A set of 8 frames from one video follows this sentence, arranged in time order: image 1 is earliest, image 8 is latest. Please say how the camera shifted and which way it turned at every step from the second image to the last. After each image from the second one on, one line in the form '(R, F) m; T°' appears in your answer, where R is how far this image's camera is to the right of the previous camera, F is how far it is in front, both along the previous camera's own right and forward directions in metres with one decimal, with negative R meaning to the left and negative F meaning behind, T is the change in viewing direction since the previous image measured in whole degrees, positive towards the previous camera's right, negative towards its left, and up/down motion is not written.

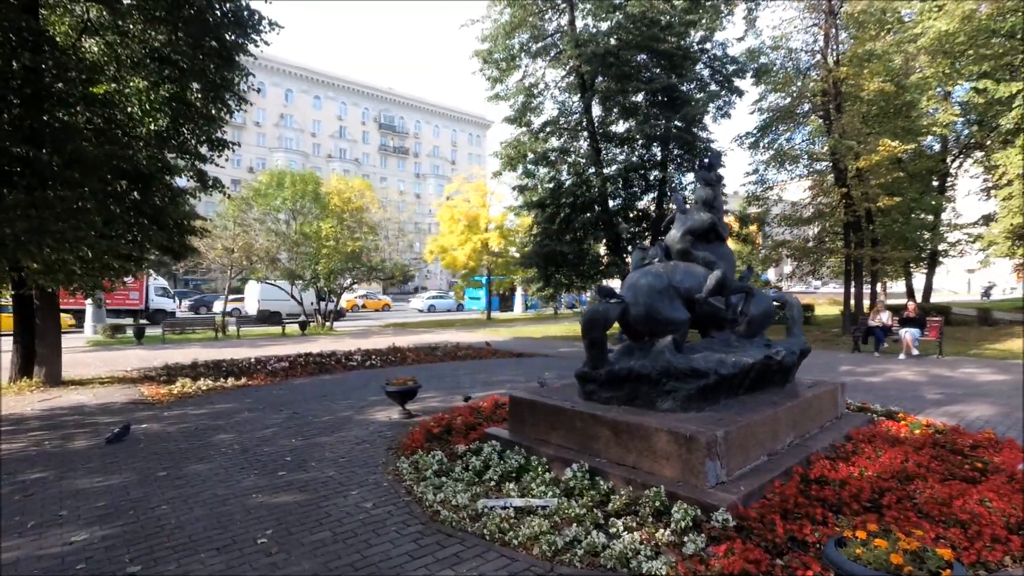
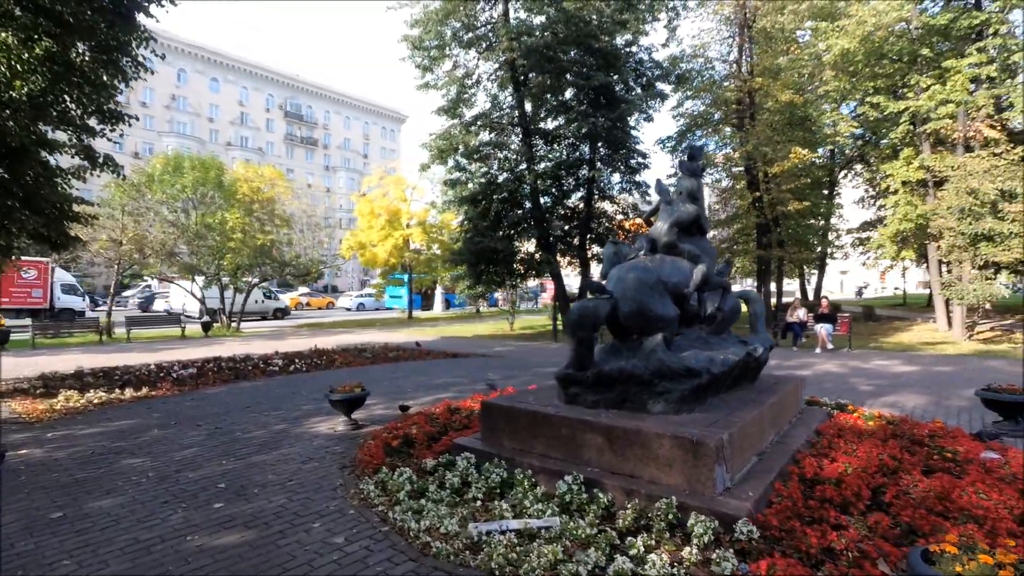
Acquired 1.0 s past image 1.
(-0.6, +0.6) m; +9°
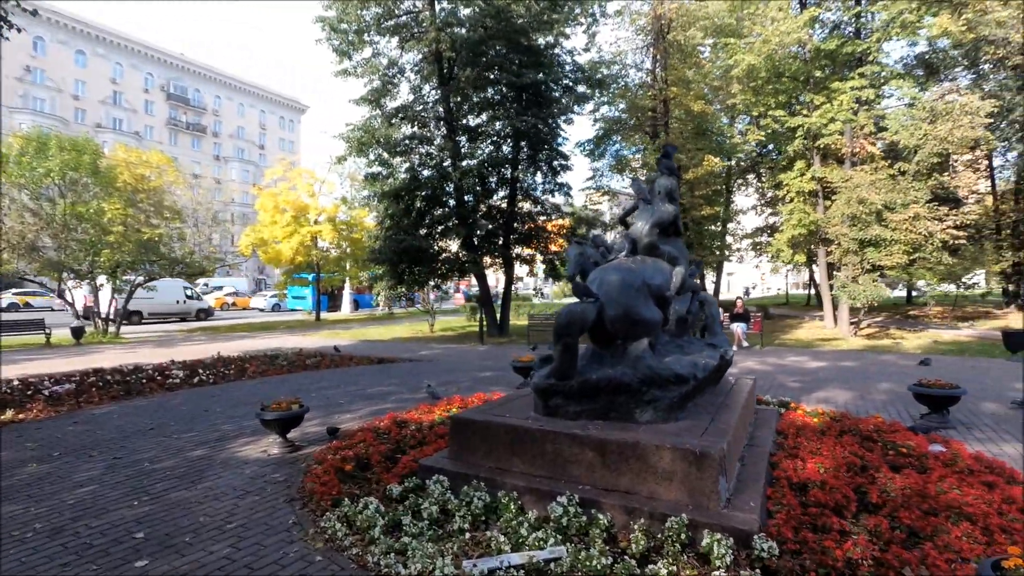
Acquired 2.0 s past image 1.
(-0.6, +0.5) m; +10°
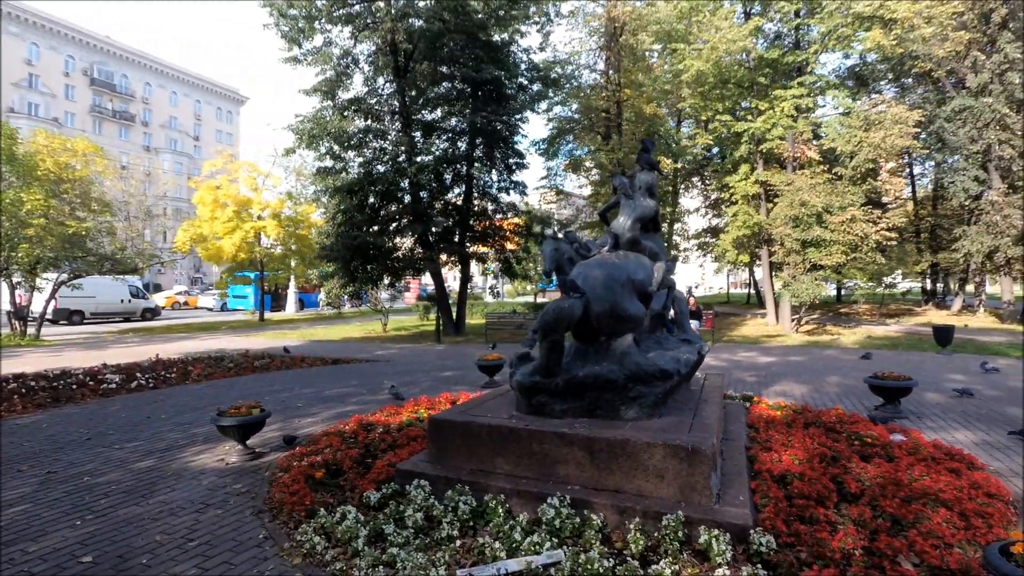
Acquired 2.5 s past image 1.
(-0.3, +0.2) m; +6°
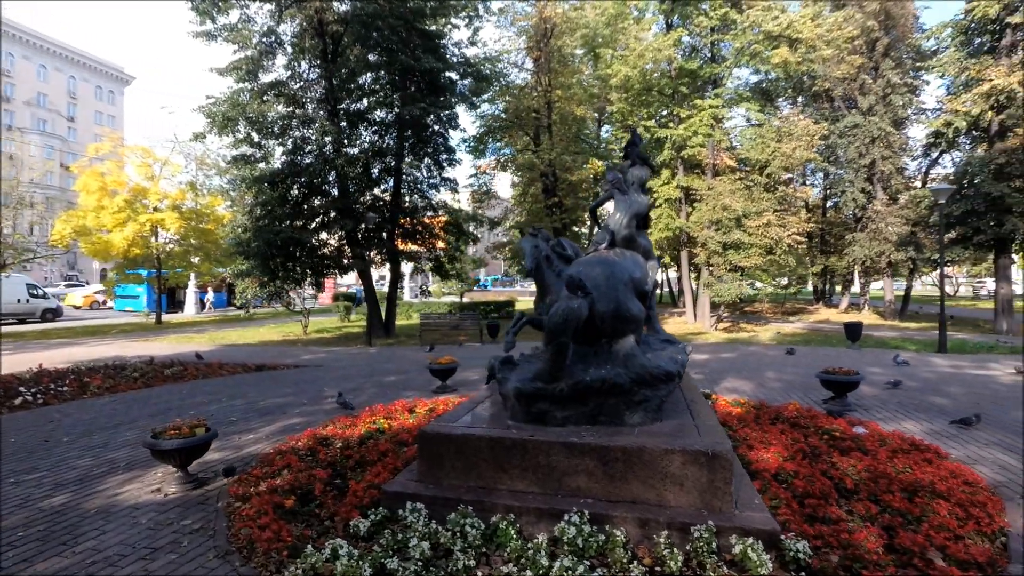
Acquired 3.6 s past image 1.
(-0.6, +0.4) m; +9°
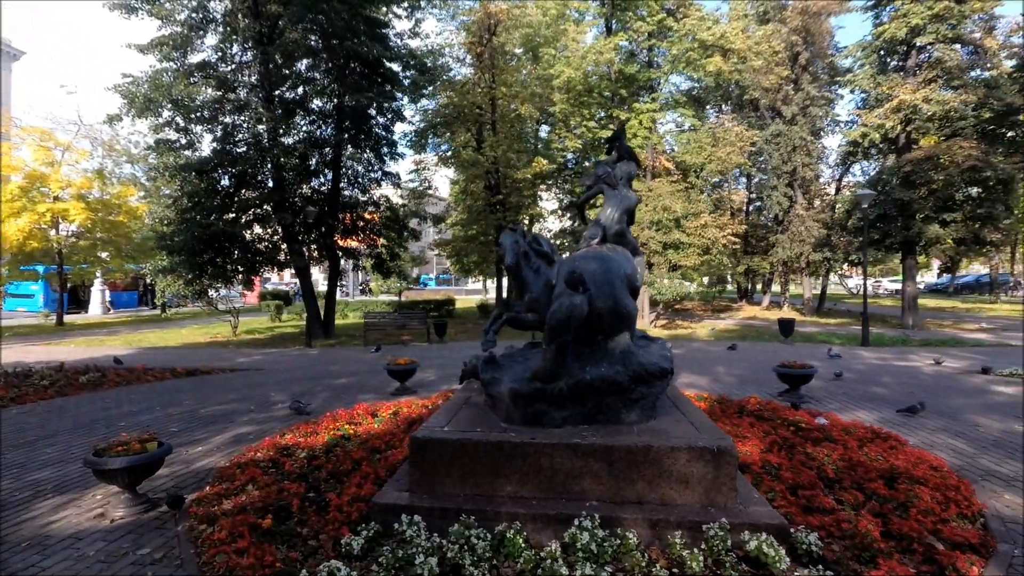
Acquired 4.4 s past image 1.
(-0.5, +0.2) m; +7°
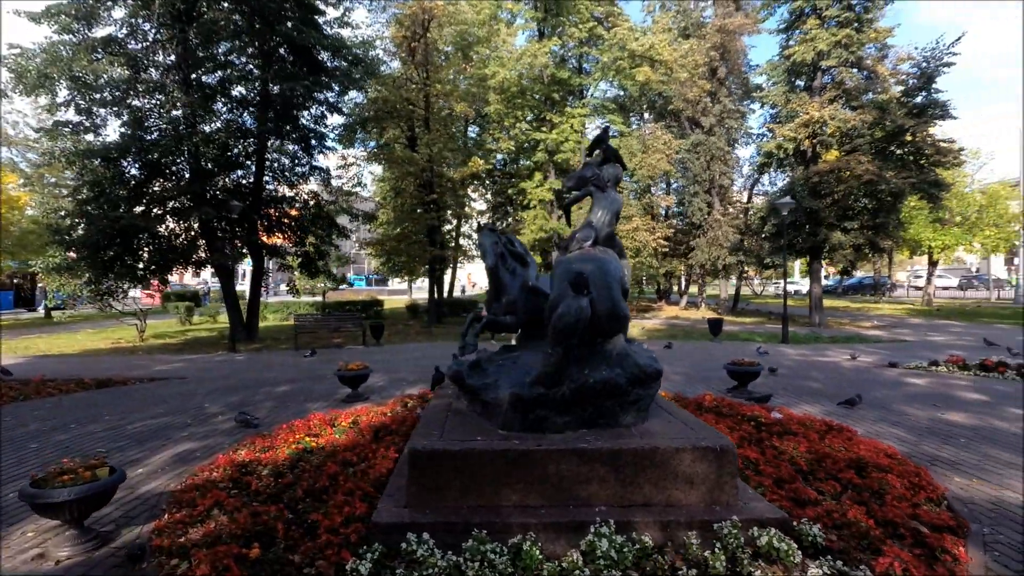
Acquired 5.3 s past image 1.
(-0.6, +0.2) m; +9°
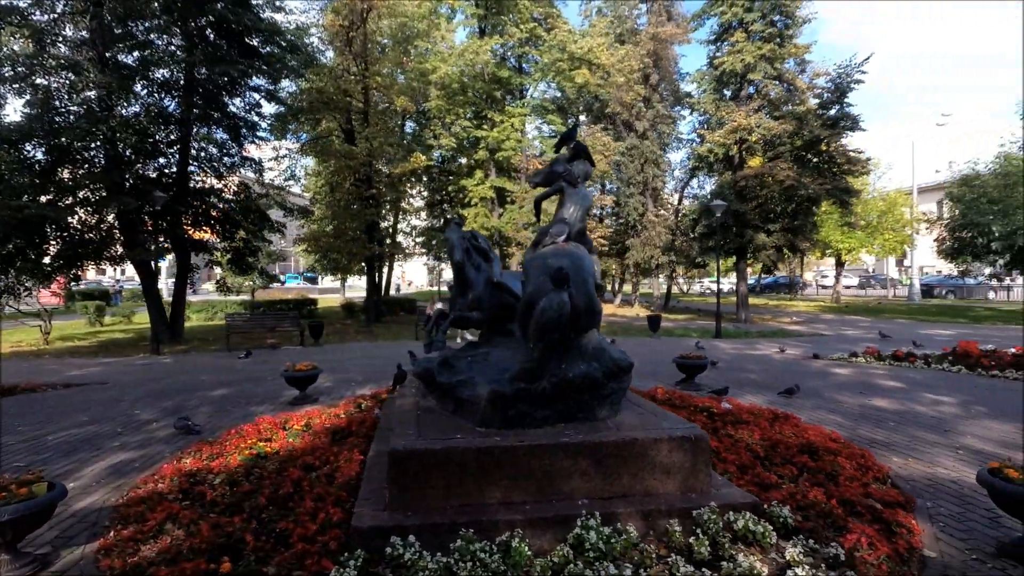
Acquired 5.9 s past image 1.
(-0.3, +0.1) m; +7°
